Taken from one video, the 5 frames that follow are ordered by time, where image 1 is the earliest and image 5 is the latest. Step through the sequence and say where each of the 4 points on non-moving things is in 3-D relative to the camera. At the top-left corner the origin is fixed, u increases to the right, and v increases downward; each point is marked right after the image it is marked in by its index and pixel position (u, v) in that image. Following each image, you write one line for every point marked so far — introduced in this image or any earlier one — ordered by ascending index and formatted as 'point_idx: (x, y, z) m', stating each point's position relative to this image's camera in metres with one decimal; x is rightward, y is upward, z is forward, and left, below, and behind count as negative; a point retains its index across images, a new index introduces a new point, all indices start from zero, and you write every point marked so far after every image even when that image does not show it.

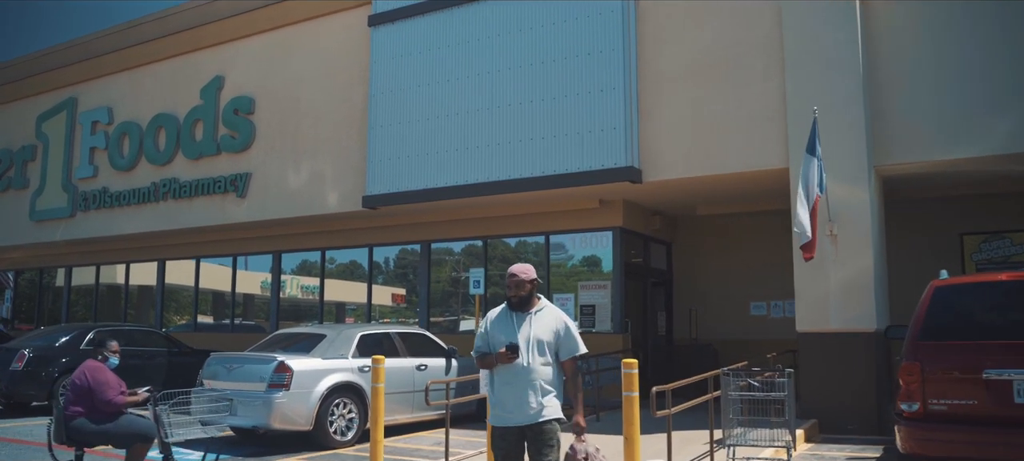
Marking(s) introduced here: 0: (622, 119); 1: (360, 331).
0: (+1.6, +1.6, +12.4) m
1: (-1.9, -1.3, +11.0) m
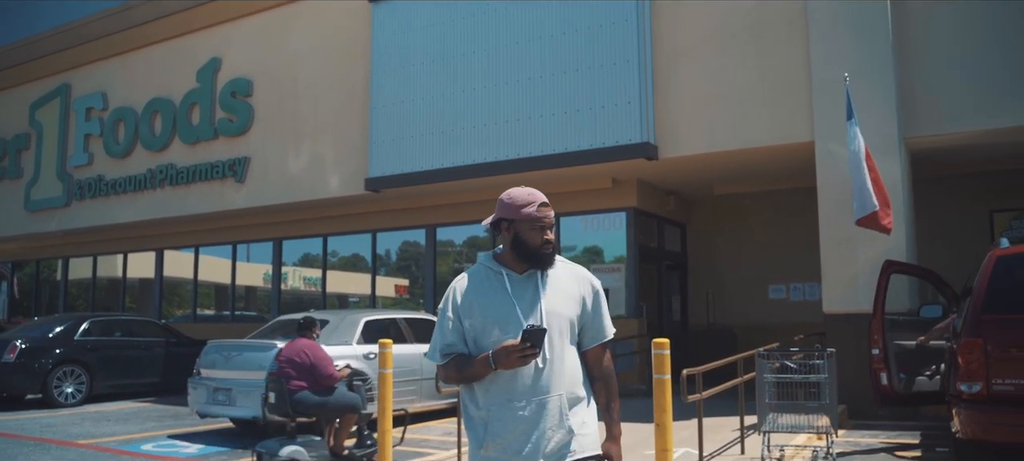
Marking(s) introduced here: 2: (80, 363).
0: (+1.7, +1.8, +11.8) m
1: (-1.8, -1.0, +10.4) m
2: (-6.8, -2.1, +13.8) m
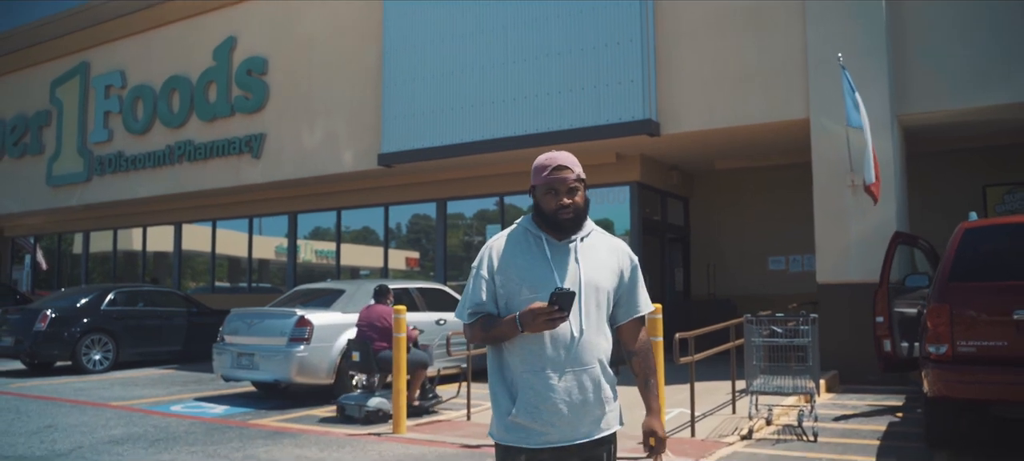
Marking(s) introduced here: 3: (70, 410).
0: (+1.8, +2.2, +12.3) m
1: (-1.7, -0.7, +11.0) m
2: (-6.7, -1.7, +14.4) m
3: (-4.8, -2.0, +9.5) m
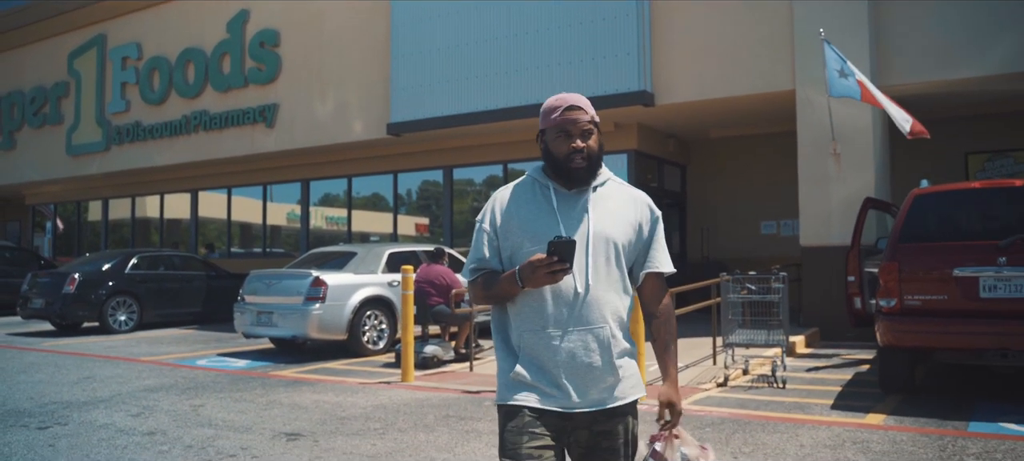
0: (+1.8, +2.7, +12.8) m
1: (-1.7, -0.3, +11.7) m
2: (-6.6, -1.1, +15.2) m
3: (-4.8, -1.6, +10.3) m
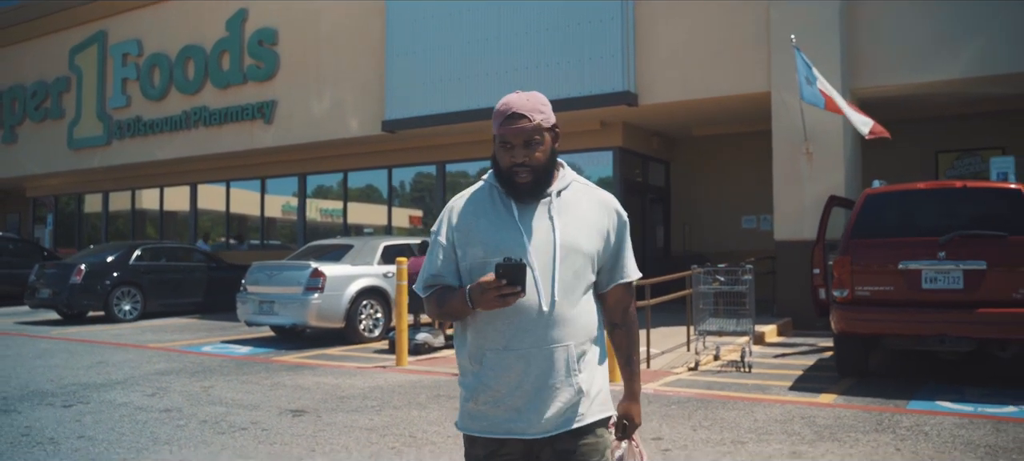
0: (+1.7, +2.8, +13.4) m
1: (-1.8, -0.2, +12.3) m
2: (-6.8, -1.0, +15.8) m
3: (-5.0, -1.5, +10.9) m
